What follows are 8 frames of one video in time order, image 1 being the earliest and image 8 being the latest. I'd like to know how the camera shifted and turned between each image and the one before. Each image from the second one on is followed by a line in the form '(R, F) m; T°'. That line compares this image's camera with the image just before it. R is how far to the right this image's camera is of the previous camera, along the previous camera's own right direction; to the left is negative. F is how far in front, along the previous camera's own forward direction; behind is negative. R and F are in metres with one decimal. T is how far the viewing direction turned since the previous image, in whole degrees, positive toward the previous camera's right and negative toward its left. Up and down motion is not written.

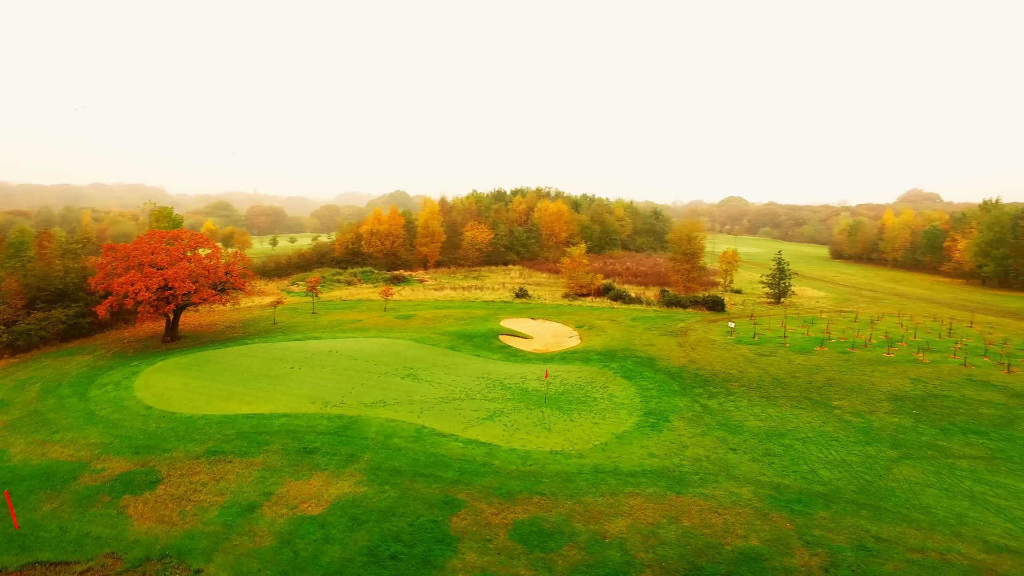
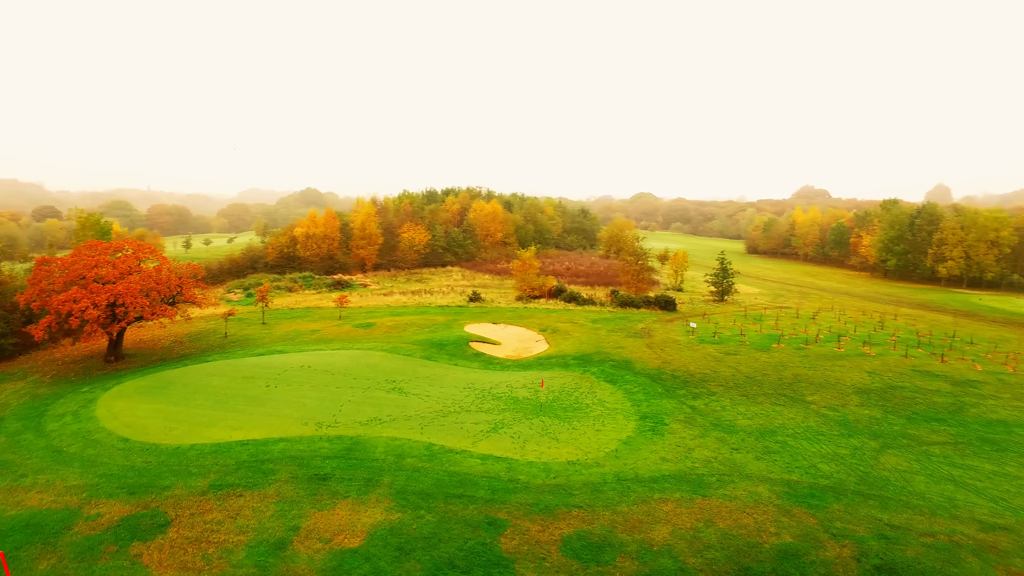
(-3.5, +0.2) m; +9°
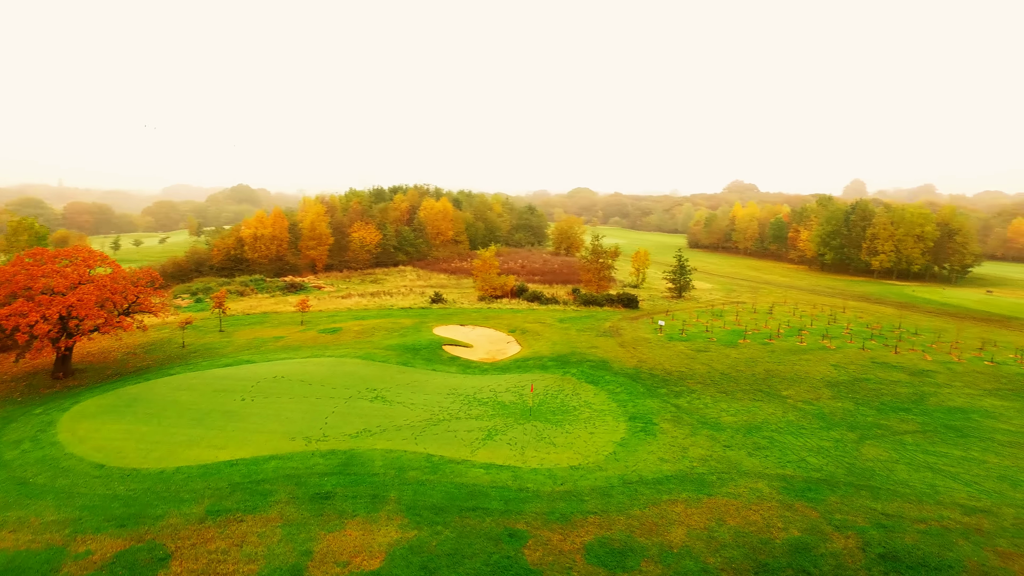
(-2.2, +0.2) m; +6°
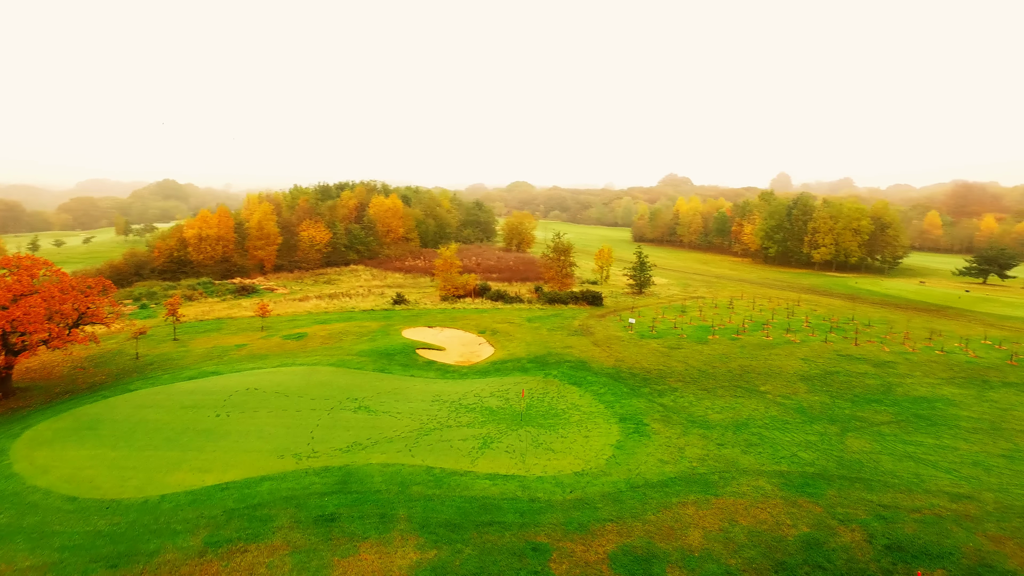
(-2.2, +0.5) m; +6°
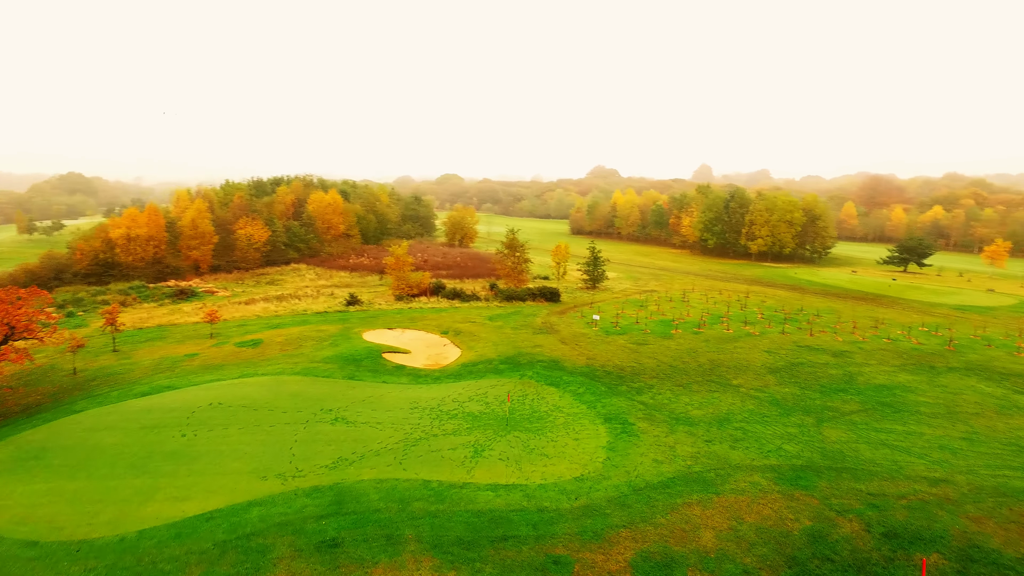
(-2.3, +0.7) m; +7°
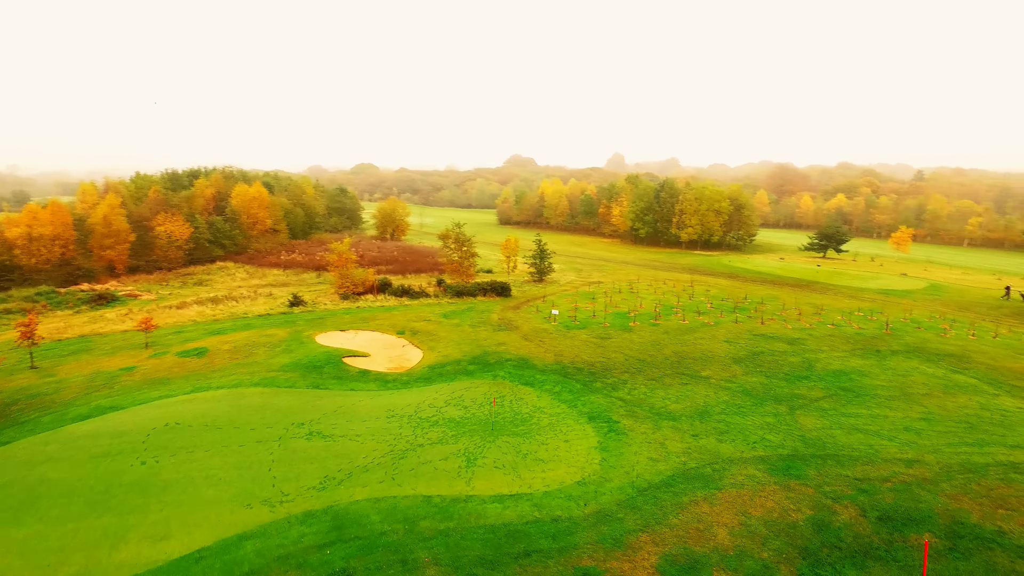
(-2.6, +1.0) m; +8°
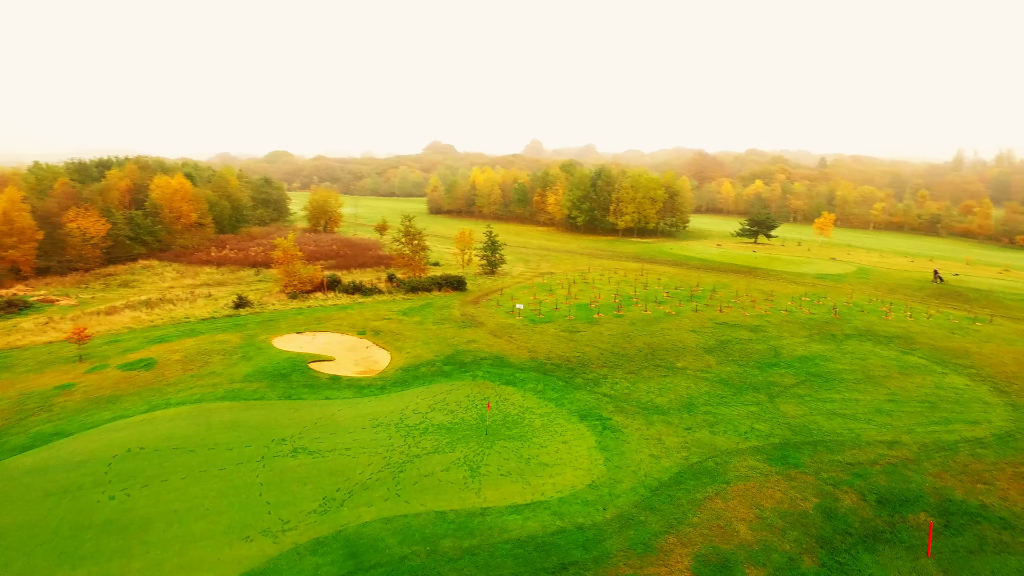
(-2.7, +1.0) m; +8°
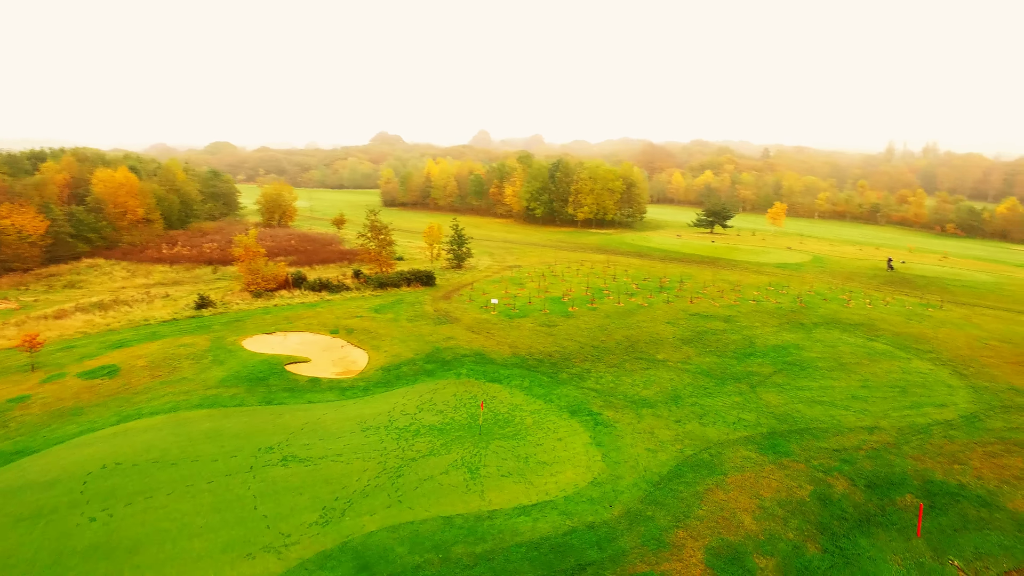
(-1.6, +0.4) m; +5°
